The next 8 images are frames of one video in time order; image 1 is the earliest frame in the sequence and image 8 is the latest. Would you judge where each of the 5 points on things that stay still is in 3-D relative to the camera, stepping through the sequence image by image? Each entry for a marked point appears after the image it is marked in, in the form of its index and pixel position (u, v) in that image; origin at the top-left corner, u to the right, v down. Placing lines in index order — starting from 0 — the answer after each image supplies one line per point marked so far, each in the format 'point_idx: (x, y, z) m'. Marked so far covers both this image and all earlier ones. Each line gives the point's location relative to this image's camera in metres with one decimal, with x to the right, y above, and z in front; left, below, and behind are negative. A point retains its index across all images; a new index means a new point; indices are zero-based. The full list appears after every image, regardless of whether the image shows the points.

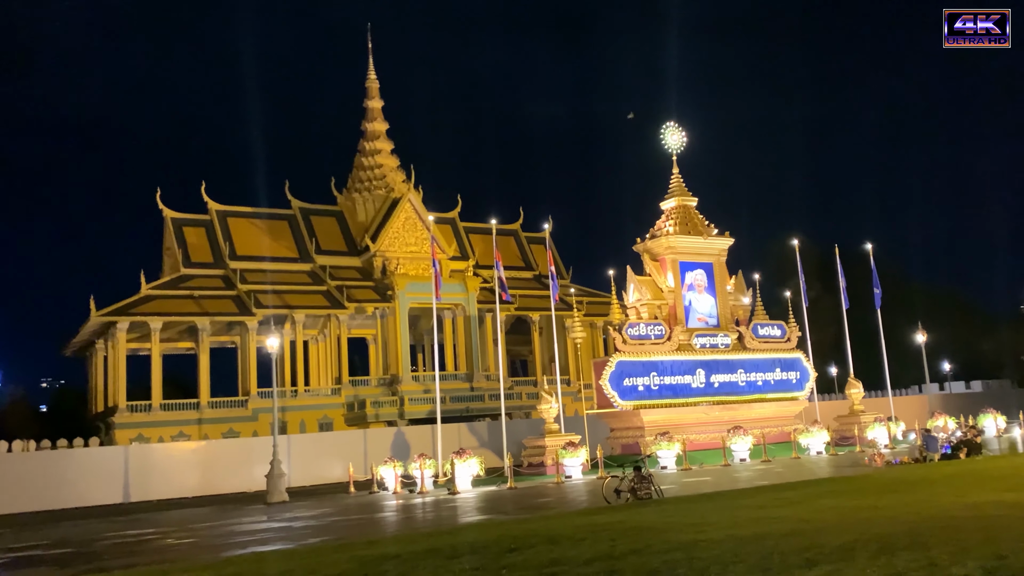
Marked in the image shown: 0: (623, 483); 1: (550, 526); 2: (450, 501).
0: (+1.6, -2.7, +12.3) m
1: (+0.4, -2.4, +9.0) m
2: (-1.2, -4.4, +18.8) m
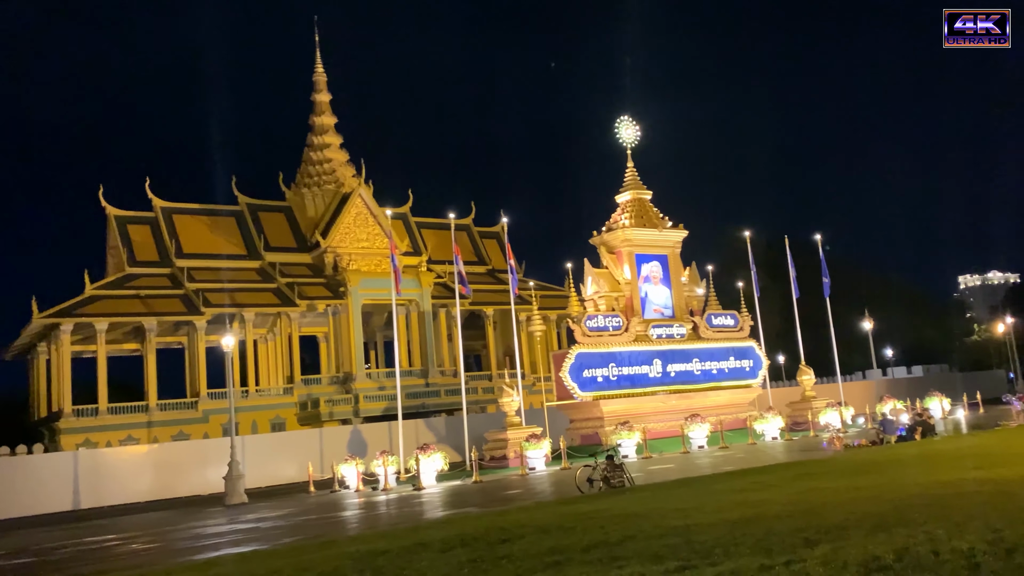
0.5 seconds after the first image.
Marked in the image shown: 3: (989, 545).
0: (+1.2, -2.5, +12.4) m
1: (+0.2, -2.3, +9.0) m
2: (-2.0, -4.3, +18.7) m
3: (+2.5, -1.3, +4.6) m
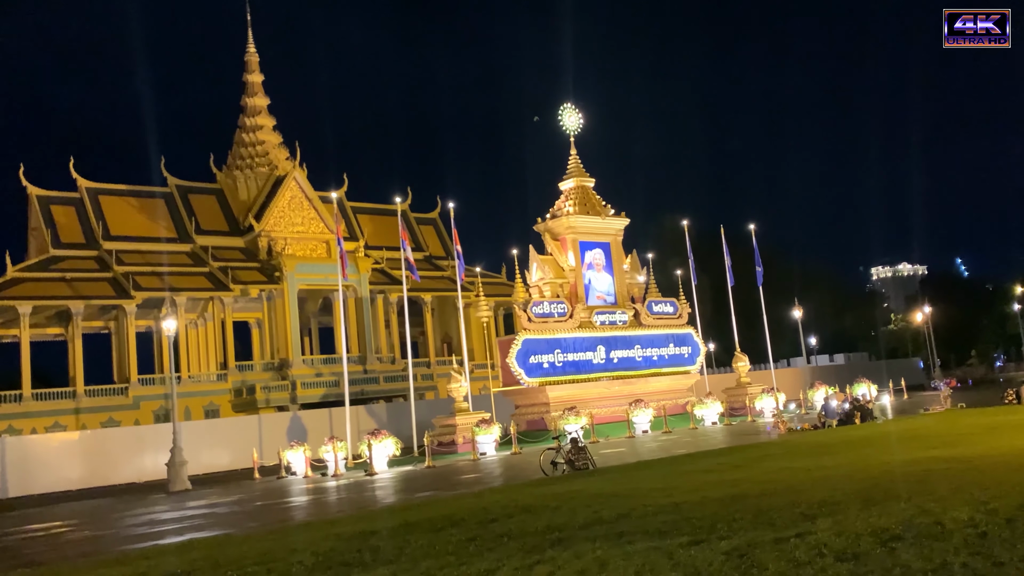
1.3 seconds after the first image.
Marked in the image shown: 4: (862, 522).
0: (+0.7, -2.3, +12.6) m
1: (0.0, -2.1, +9.1) m
2: (-3.0, -4.0, +18.6) m
3: (+2.6, -1.2, +4.9) m
4: (+2.0, -1.3, +5.1) m
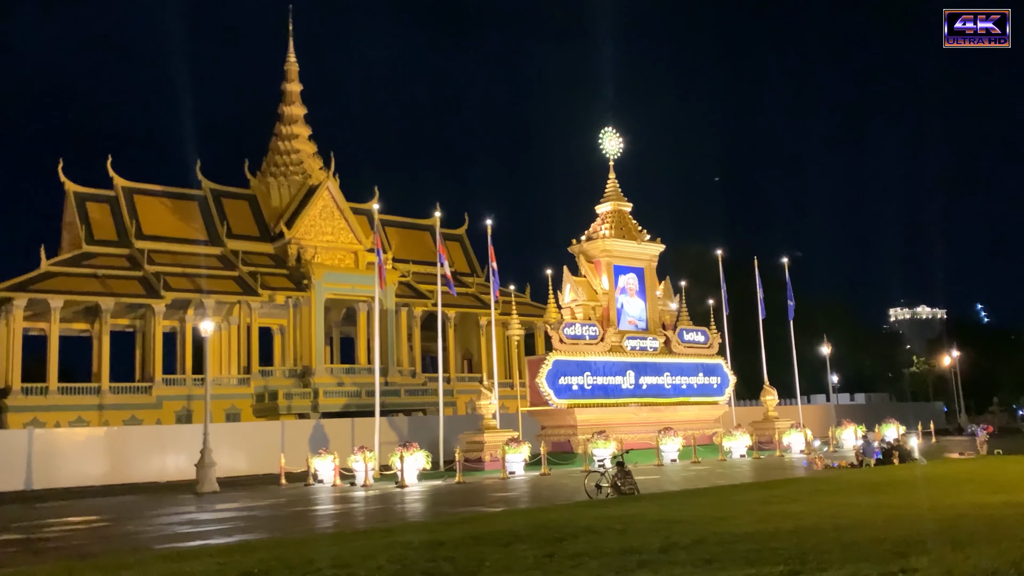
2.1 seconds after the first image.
0: (+1.3, -2.6, +12.5) m
1: (+0.5, -2.3, +9.0) m
2: (-2.4, -4.2, +18.6) m
3: (+3.1, -1.5, +4.8) m
4: (+2.5, -1.5, +5.0) m
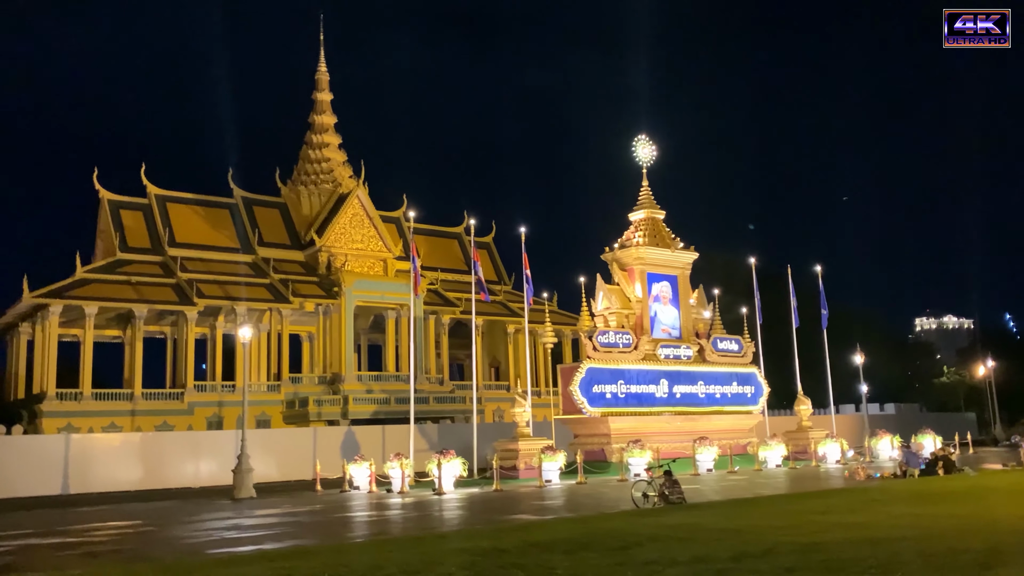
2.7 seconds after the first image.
0: (+1.9, -2.7, +12.4) m
1: (+1.1, -2.4, +8.9) m
2: (-1.6, -4.4, +18.5) m
3: (+3.5, -1.5, +4.7) m
4: (+3.0, -1.5, +4.9) m
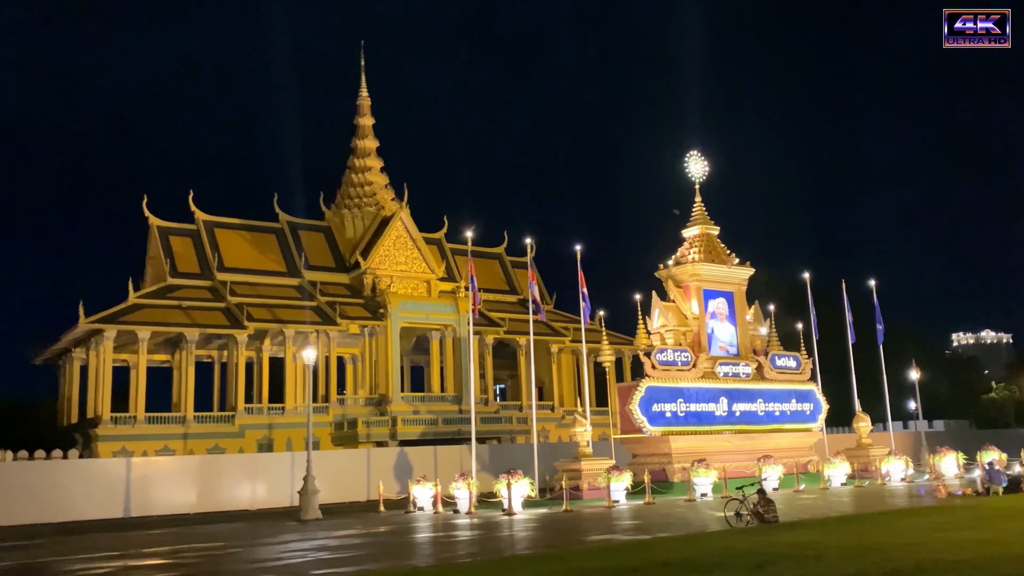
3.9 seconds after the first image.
0: (+3.1, -2.9, +12.1) m
1: (+2.2, -2.5, +8.8) m
2: (-0.2, -4.8, +18.4) m
3: (+4.5, -1.5, +4.4) m
4: (+3.9, -1.6, +4.7) m
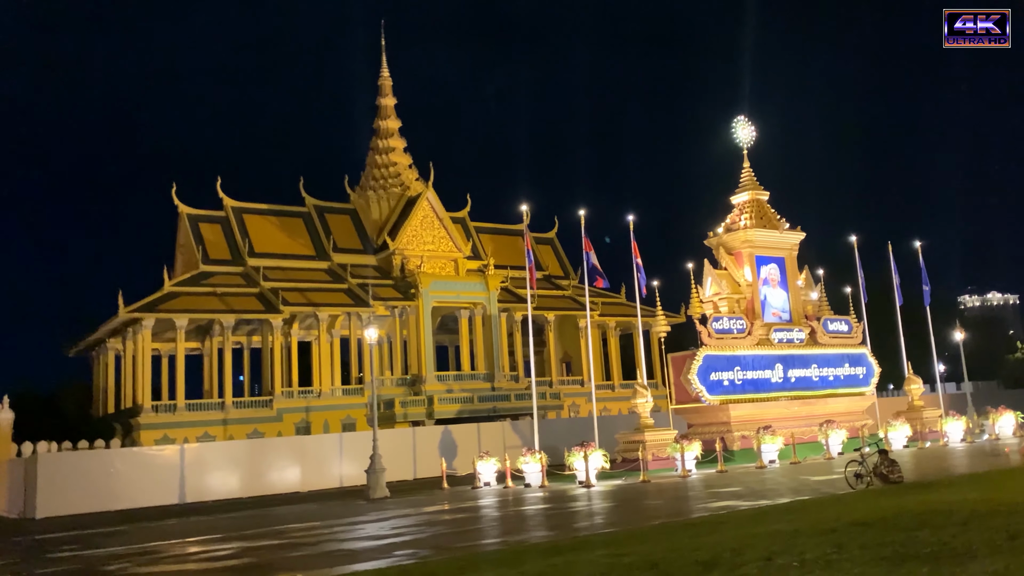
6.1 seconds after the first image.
0: (+4.6, -2.4, +11.9) m
1: (+3.6, -2.0, +8.5) m
2: (+1.4, -4.2, +18.2) m
3: (+5.9, -1.1, +4.2) m
4: (+5.3, -1.2, +4.4) m
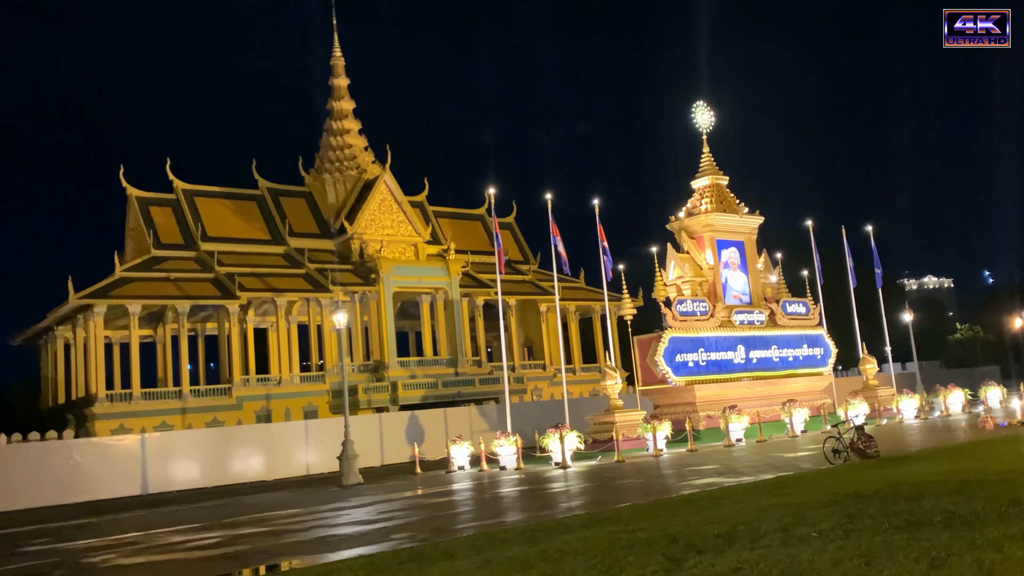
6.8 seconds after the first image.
0: (+4.4, -2.1, +12.2) m
1: (+3.6, -1.8, +8.8) m
2: (+0.9, -3.8, +18.4) m
3: (+6.1, -0.9, +4.6) m
4: (+5.5, -1.0, +4.8) m
